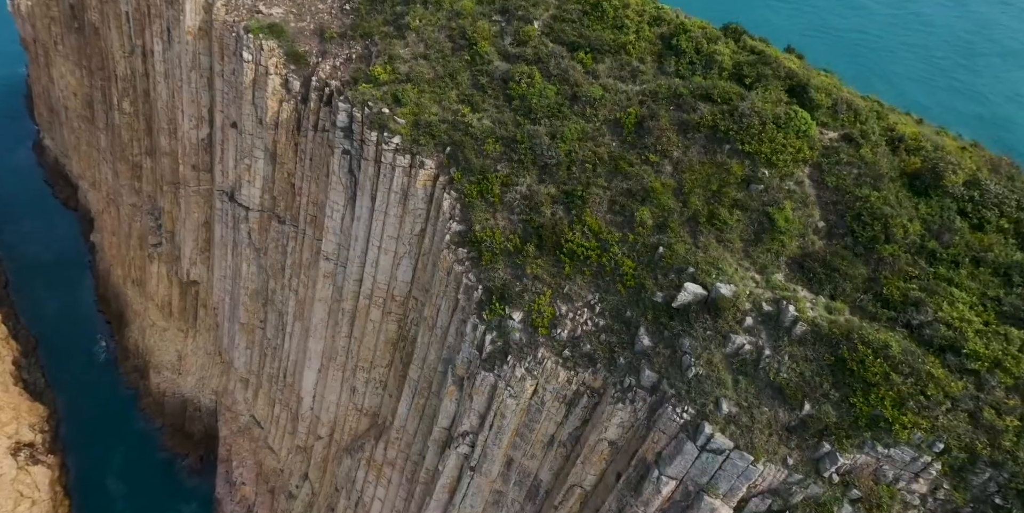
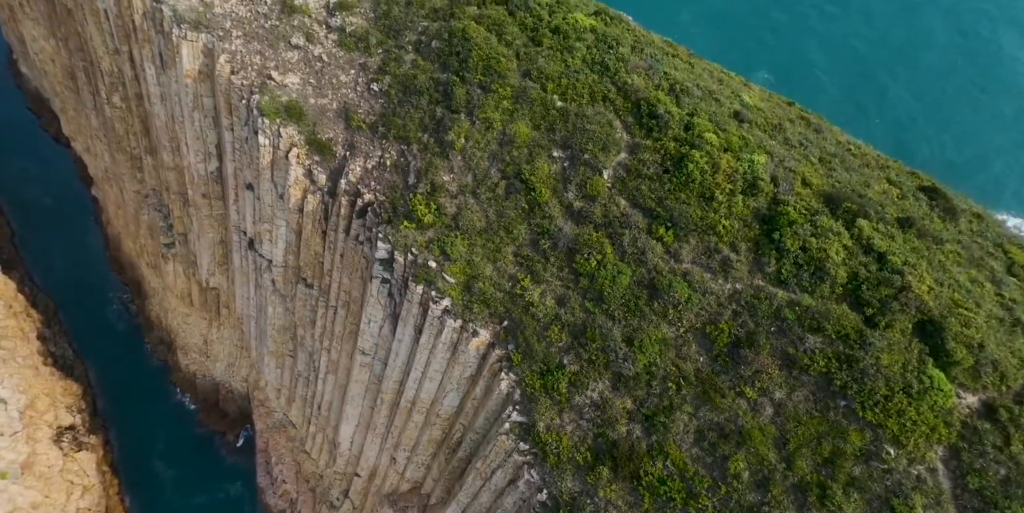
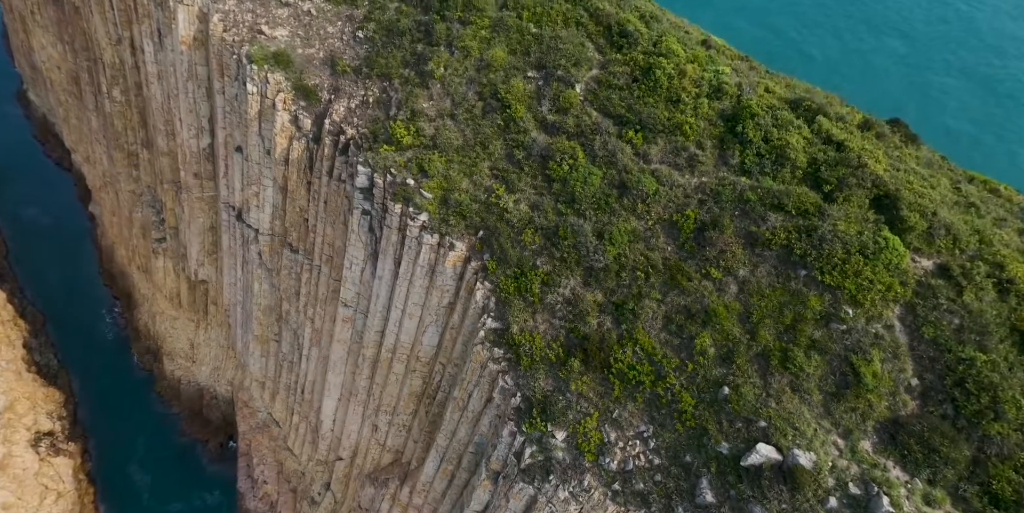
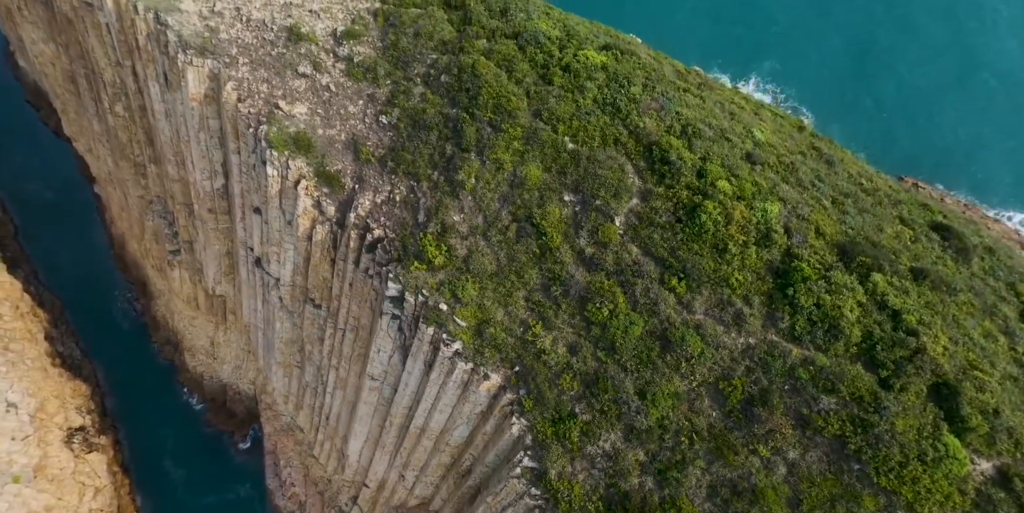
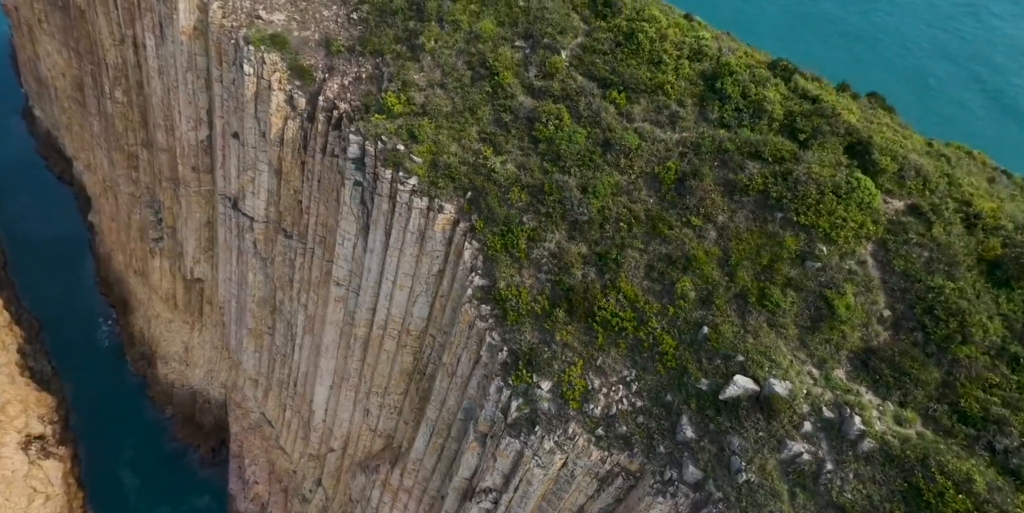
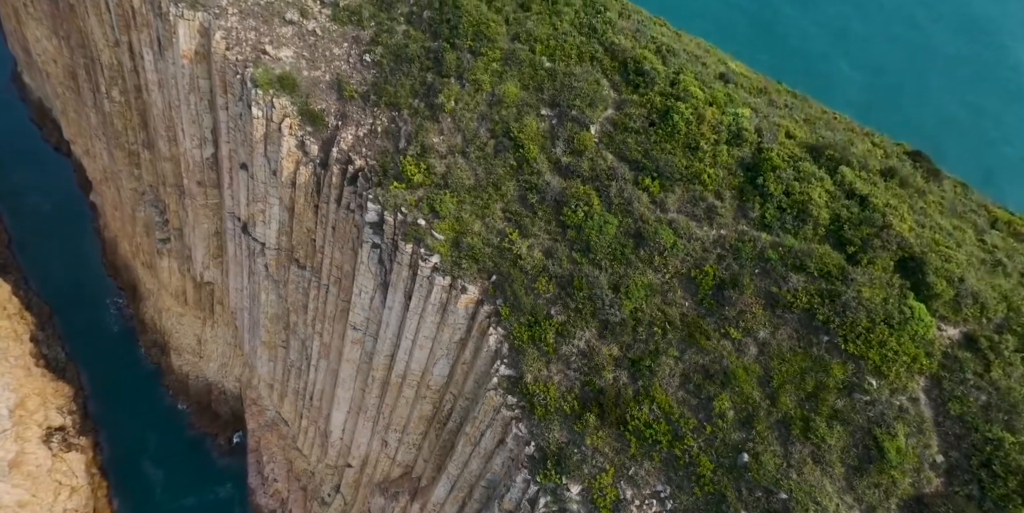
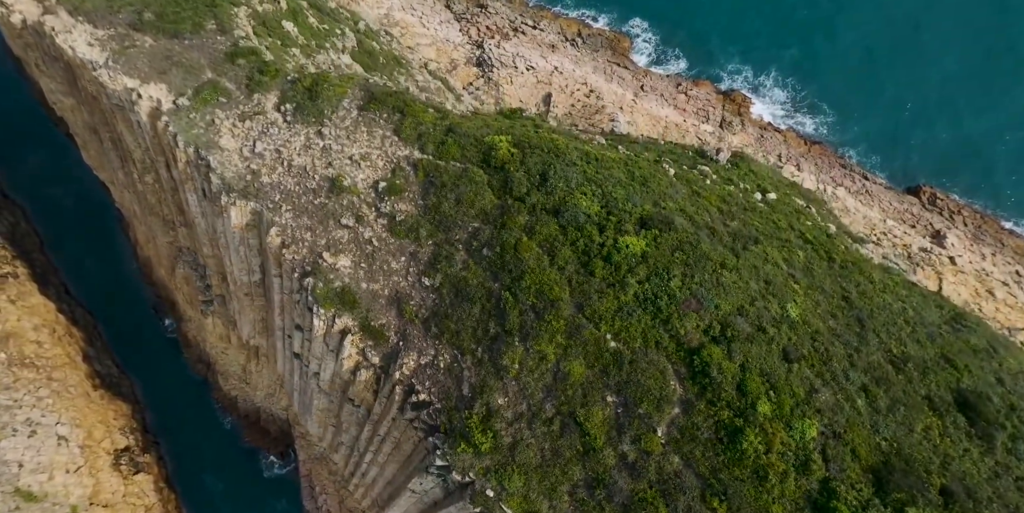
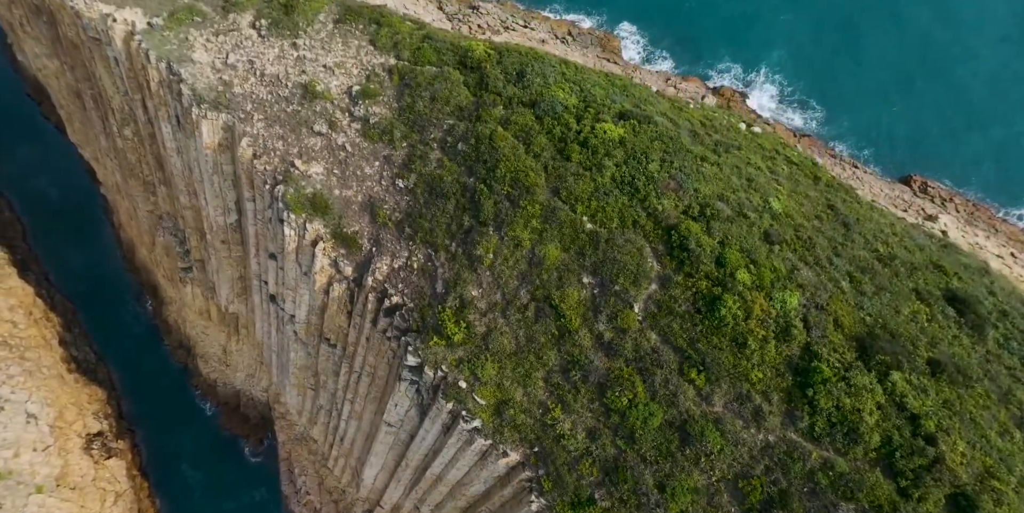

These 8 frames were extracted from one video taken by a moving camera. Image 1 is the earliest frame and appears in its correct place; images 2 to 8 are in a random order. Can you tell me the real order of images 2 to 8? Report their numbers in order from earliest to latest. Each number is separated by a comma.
5, 3, 6, 2, 4, 8, 7
